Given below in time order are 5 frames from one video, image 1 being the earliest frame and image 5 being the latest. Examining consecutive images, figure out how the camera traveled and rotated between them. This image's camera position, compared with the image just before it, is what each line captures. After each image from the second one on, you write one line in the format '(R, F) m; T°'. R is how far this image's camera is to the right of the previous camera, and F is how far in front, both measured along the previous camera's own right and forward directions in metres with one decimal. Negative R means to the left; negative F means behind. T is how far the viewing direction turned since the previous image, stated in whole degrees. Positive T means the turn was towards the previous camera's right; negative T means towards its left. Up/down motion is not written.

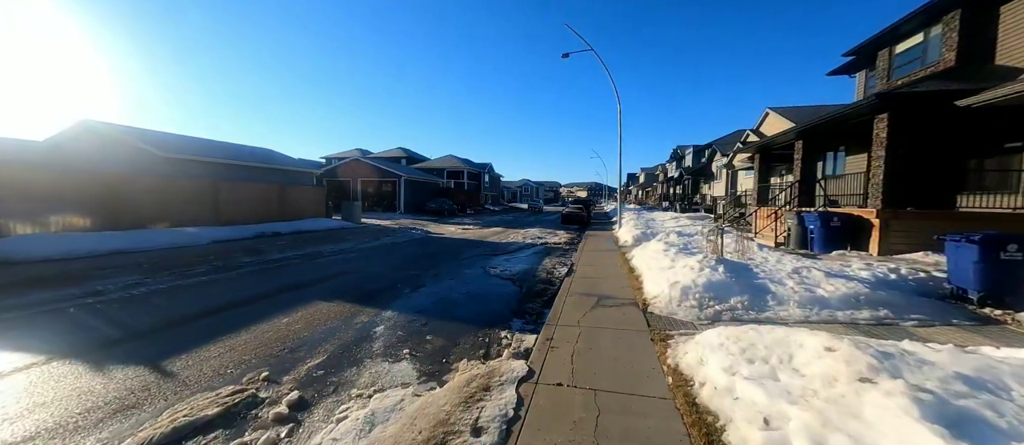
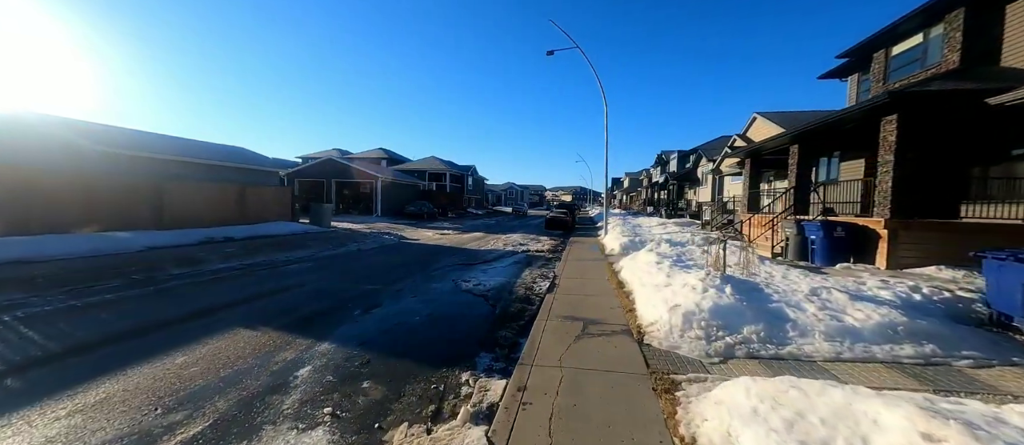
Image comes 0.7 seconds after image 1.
(+0.2, +1.1) m; +2°
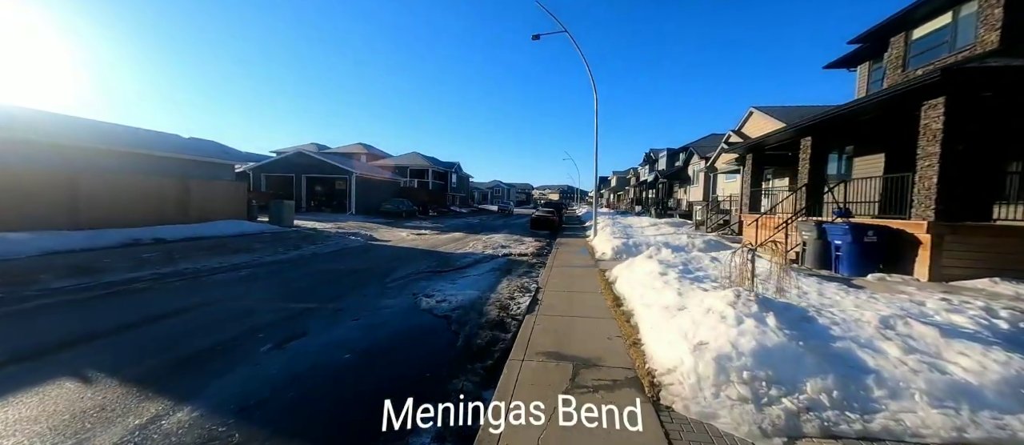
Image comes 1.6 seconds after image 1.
(+0.3, +1.5) m; +2°
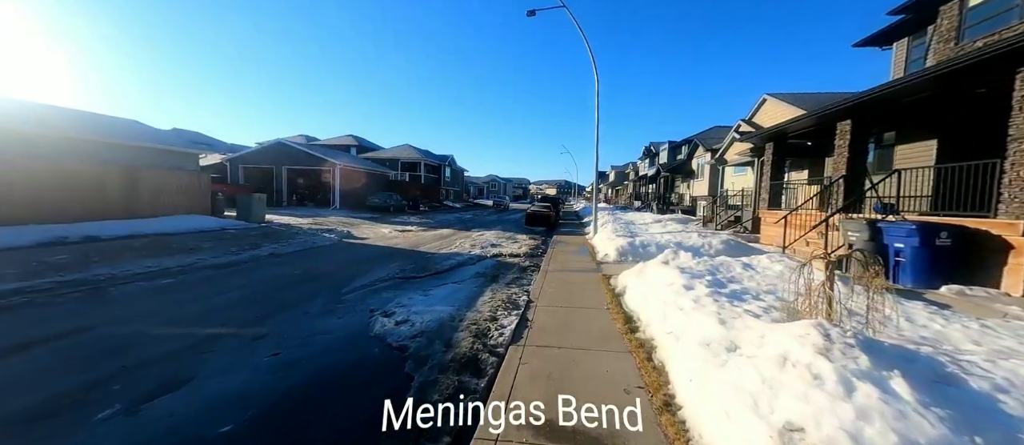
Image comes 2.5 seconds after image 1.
(+0.2, +1.5) m; +1°
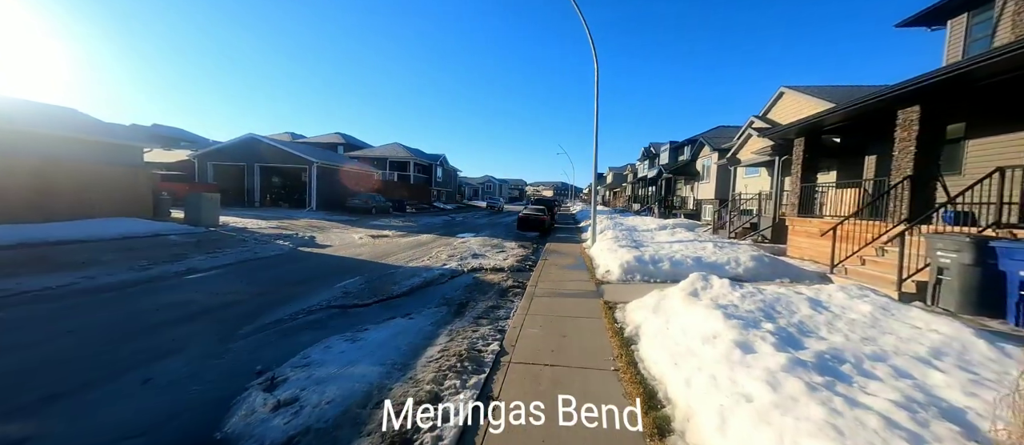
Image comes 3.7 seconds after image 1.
(+0.4, +1.8) m; +1°
